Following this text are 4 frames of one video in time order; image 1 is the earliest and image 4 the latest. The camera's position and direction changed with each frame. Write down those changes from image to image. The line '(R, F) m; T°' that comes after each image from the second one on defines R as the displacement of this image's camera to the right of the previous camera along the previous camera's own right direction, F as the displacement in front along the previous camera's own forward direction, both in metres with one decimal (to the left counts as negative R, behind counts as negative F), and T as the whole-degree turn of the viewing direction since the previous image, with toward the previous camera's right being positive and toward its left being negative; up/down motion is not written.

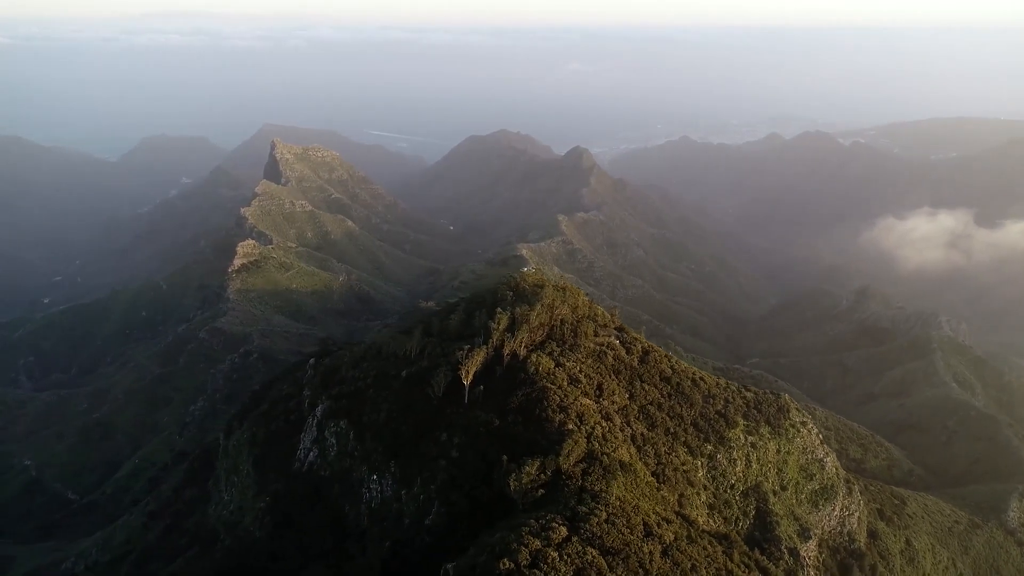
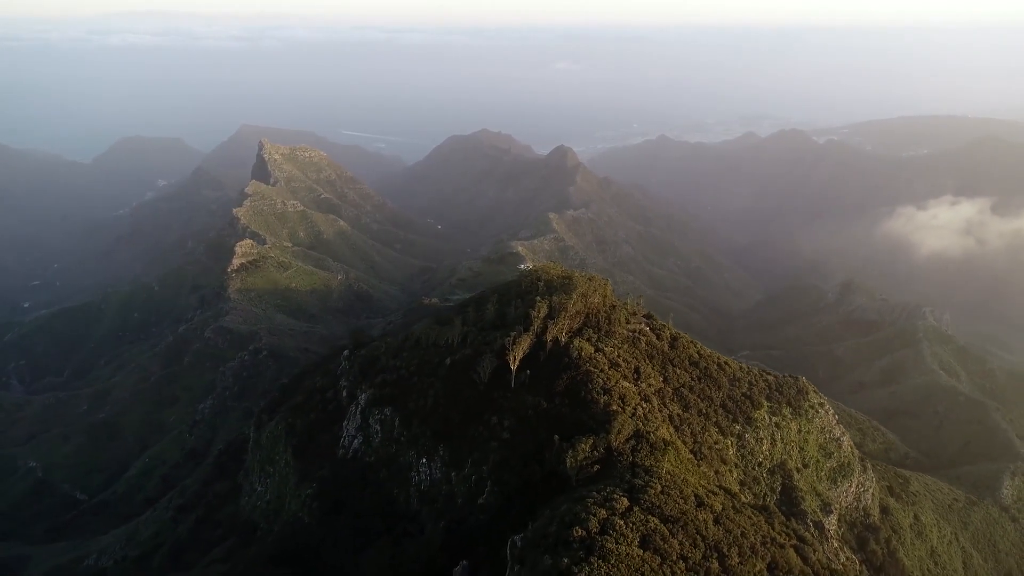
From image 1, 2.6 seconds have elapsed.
(-4.1, -1.5) m; +2°
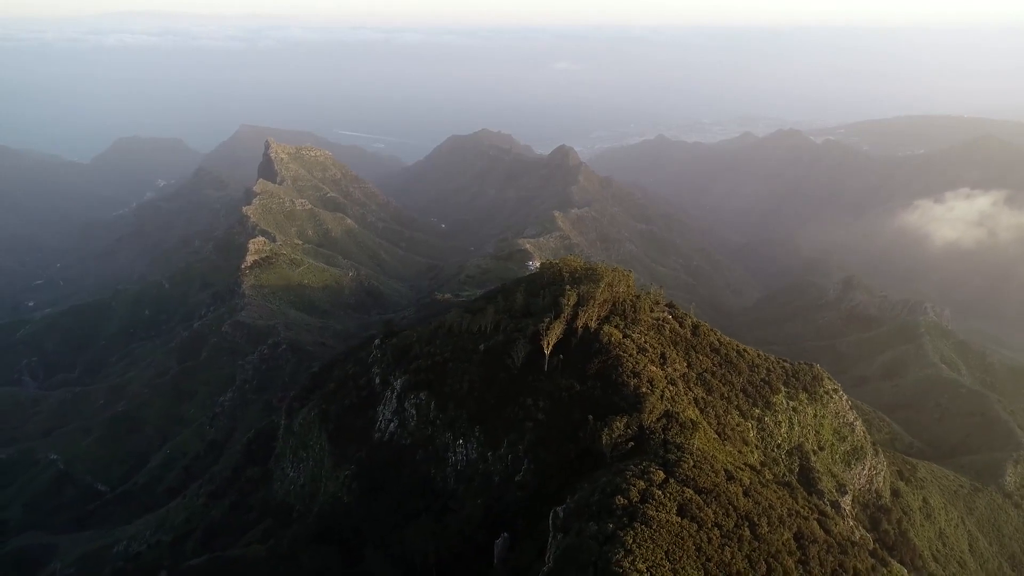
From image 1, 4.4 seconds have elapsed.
(-2.4, -1.9) m; 0°
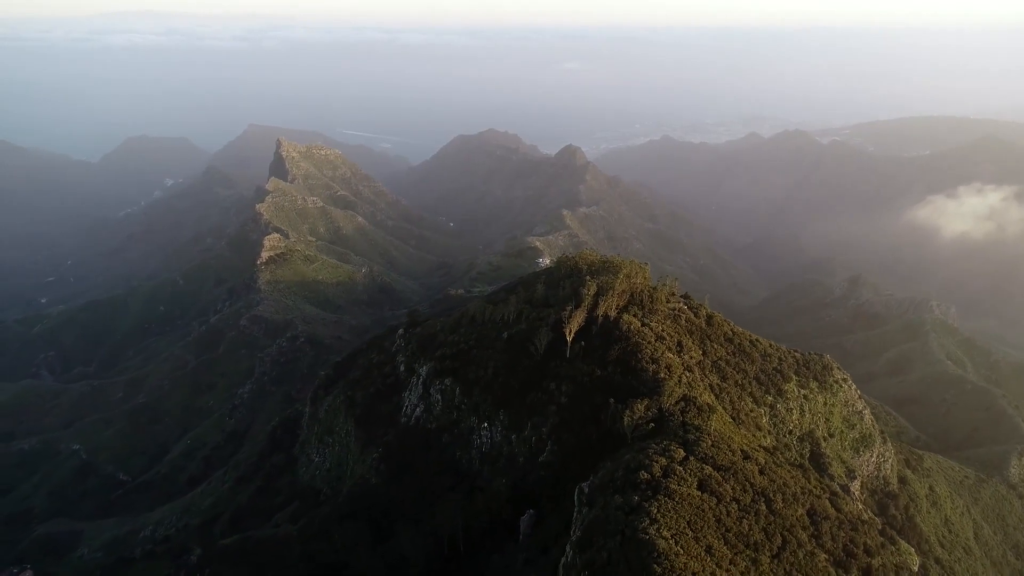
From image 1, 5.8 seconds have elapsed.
(-1.4, -1.8) m; 0°
